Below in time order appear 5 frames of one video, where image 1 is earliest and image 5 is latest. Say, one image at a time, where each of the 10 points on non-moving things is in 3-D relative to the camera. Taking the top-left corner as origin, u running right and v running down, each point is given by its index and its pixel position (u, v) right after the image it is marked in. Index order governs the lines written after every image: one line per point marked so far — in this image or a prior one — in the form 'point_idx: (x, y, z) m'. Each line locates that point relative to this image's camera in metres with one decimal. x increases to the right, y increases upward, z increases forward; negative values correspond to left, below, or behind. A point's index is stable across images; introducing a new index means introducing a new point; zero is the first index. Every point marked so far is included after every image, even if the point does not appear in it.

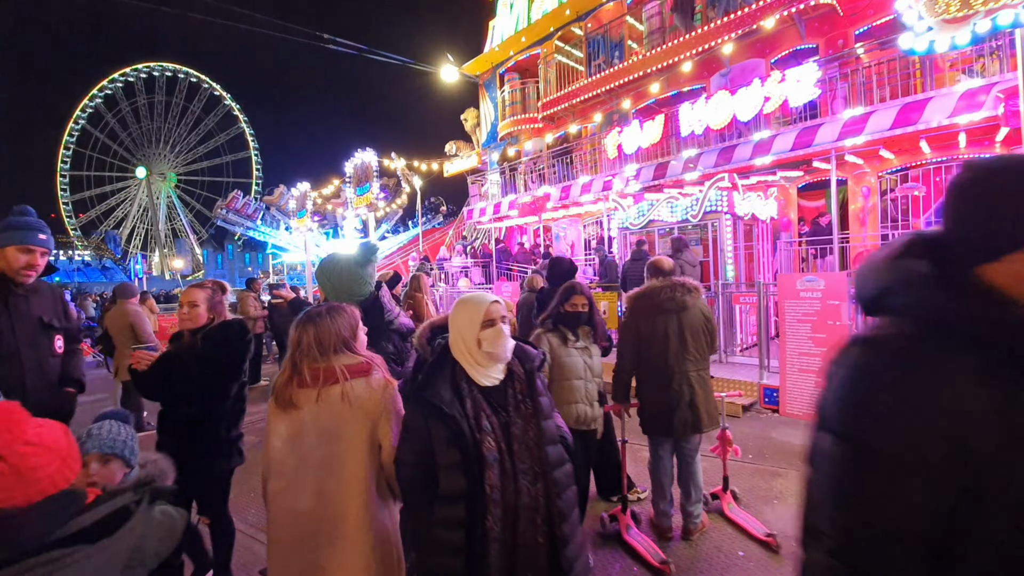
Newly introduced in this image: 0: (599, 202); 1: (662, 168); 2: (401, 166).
0: (+2.6, +2.6, +13.8) m
1: (+3.7, +3.0, +11.5) m
2: (-4.8, +5.3, +19.8) m
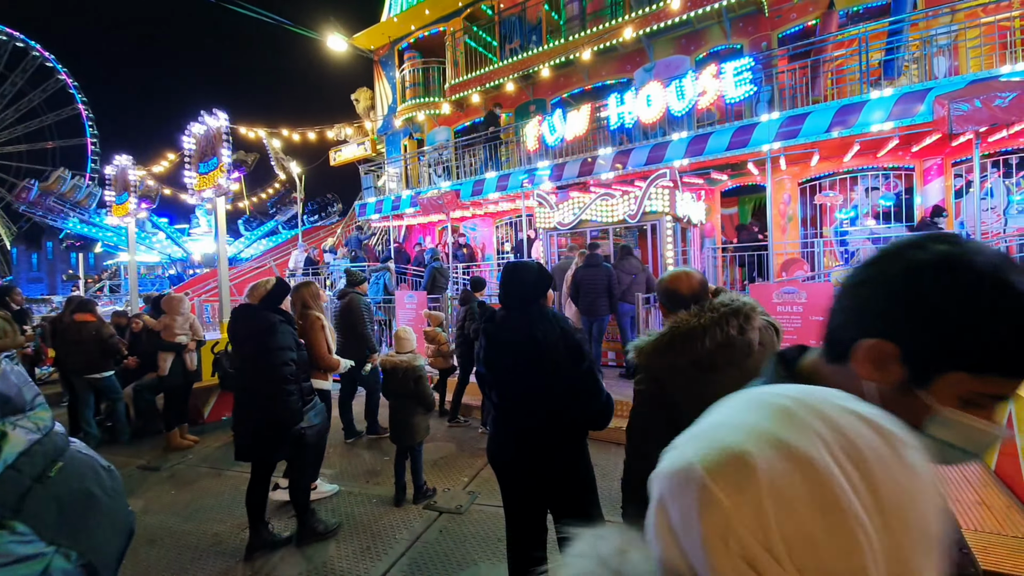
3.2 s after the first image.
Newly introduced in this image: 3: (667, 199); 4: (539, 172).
0: (+0.1, +2.4, +12.3) m
1: (+1.7, +2.8, +10.3) m
2: (-8.4, +5.0, +16.5) m
3: (+2.7, +1.5, +8.0) m
4: (+0.7, +2.8, +11.0) m
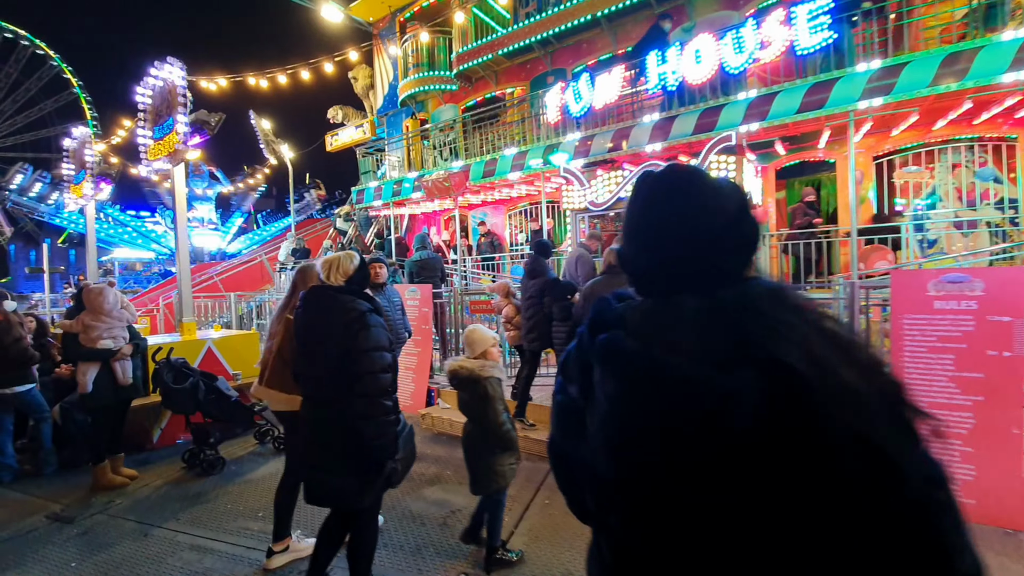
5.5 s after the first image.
0: (+0.4, +2.5, +10.8) m
1: (+2.1, +2.9, +8.8) m
2: (-8.0, +5.1, +15.1) m
3: (+3.1, +1.7, +6.5) m
4: (+1.1, +2.9, +9.5) m
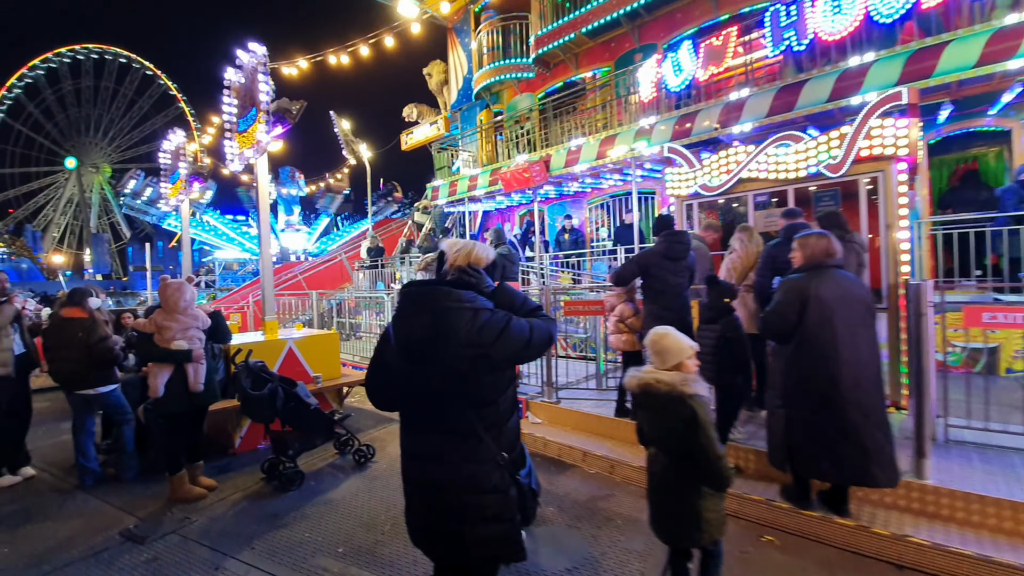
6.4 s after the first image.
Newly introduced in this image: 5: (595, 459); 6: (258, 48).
0: (+2.3, +2.5, +9.9) m
1: (+3.6, +2.9, +7.6) m
2: (-5.5, +5.2, +15.2) m
3: (+4.3, +1.7, +5.2) m
4: (+2.7, +2.9, +8.4) m
5: (+0.8, -1.6, +4.5) m
6: (-3.2, +3.0, +5.9) m
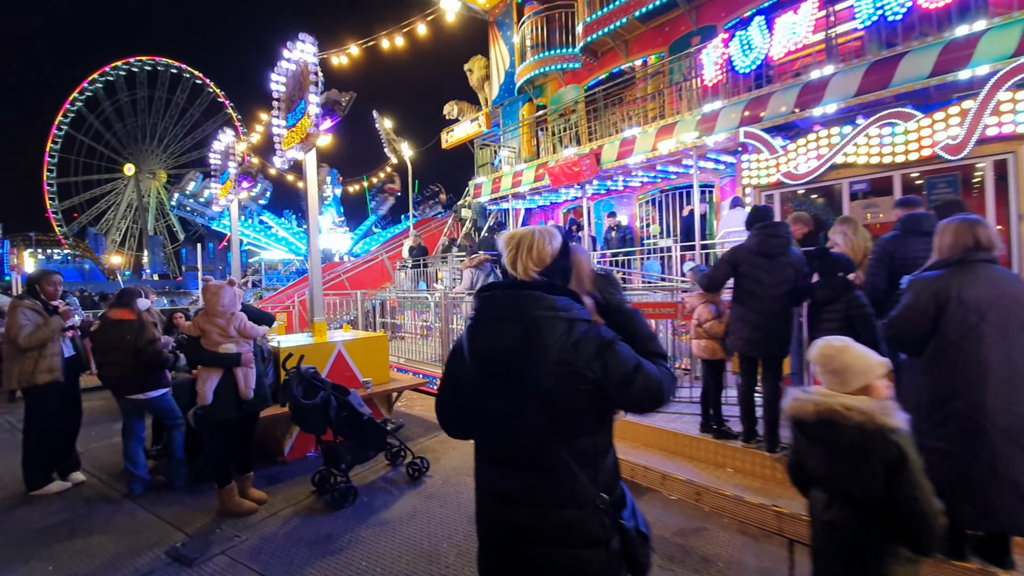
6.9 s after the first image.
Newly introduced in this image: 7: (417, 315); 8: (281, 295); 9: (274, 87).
0: (+3.3, +2.5, +9.2) m
1: (+4.4, +2.9, +6.9) m
2: (-4.1, +5.2, +15.1) m
3: (+4.9, +1.7, +4.4) m
4: (+3.6, +2.9, +7.7) m
5: (+1.4, -1.6, +3.9) m
6: (-2.5, +3.0, +5.7) m
7: (-1.8, -0.5, +9.2) m
8: (-7.6, -0.2, +15.3) m
9: (-3.3, +2.8, +6.4) m
